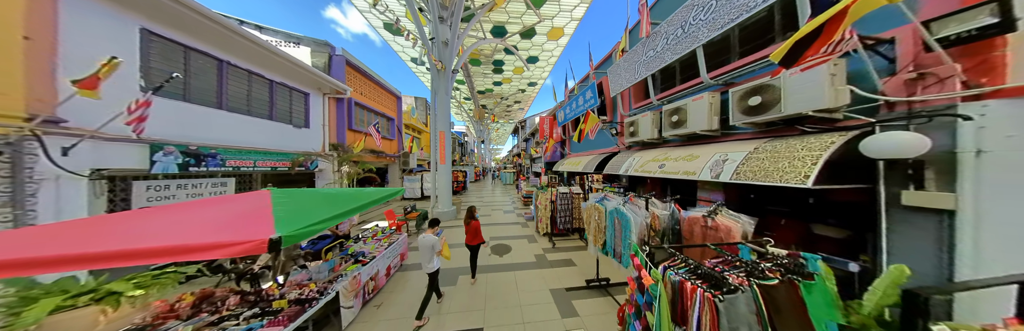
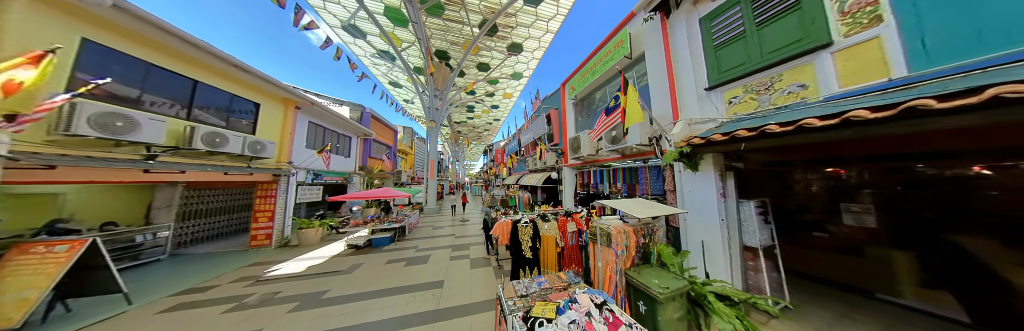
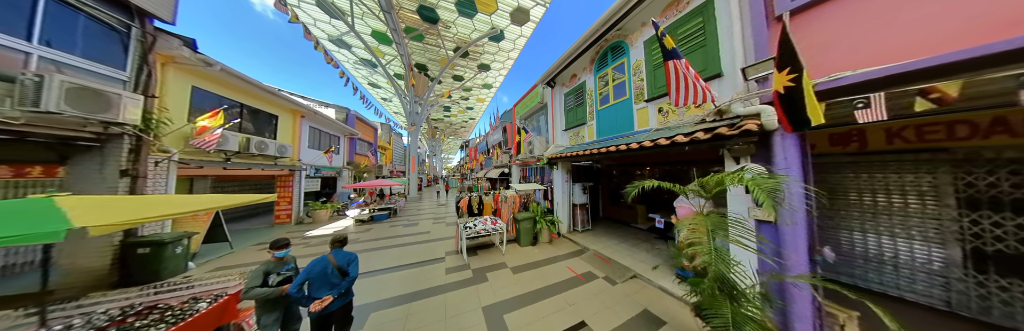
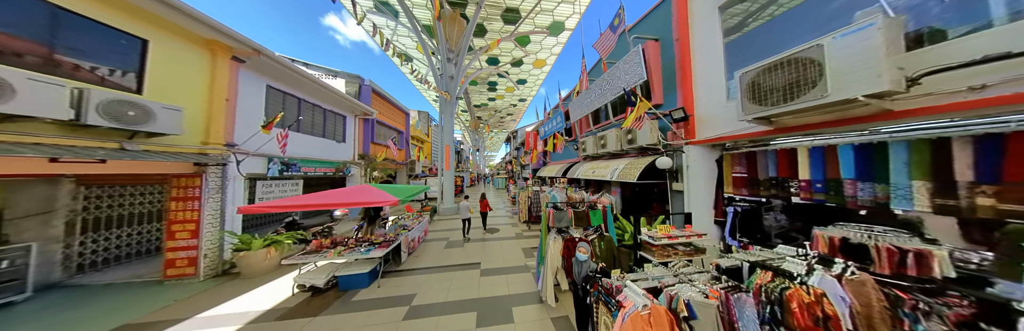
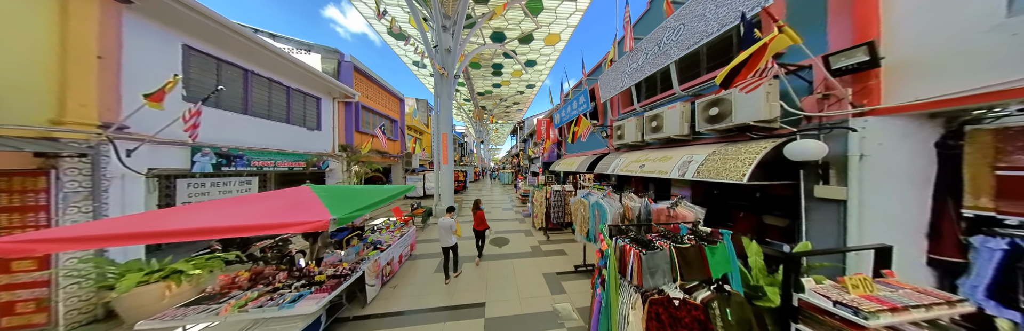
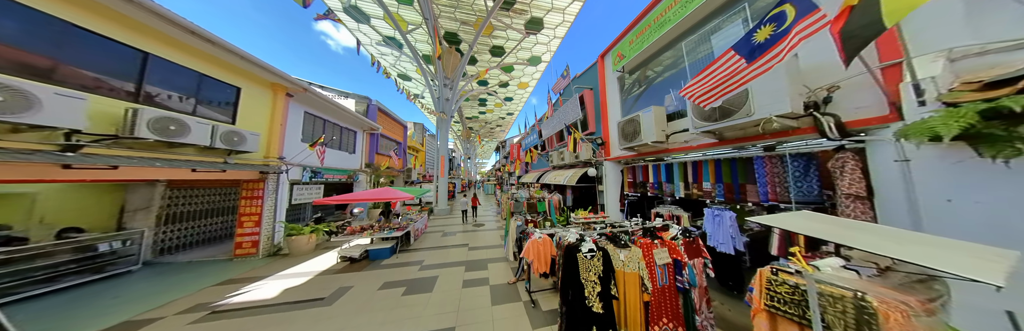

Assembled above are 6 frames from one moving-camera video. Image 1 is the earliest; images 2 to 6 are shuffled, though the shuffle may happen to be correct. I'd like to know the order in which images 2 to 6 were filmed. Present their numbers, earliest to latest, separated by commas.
5, 4, 6, 2, 3
